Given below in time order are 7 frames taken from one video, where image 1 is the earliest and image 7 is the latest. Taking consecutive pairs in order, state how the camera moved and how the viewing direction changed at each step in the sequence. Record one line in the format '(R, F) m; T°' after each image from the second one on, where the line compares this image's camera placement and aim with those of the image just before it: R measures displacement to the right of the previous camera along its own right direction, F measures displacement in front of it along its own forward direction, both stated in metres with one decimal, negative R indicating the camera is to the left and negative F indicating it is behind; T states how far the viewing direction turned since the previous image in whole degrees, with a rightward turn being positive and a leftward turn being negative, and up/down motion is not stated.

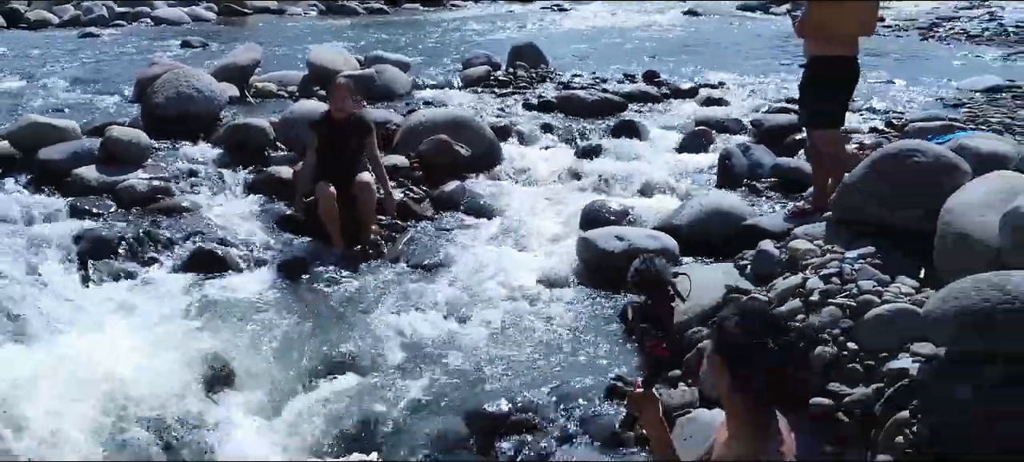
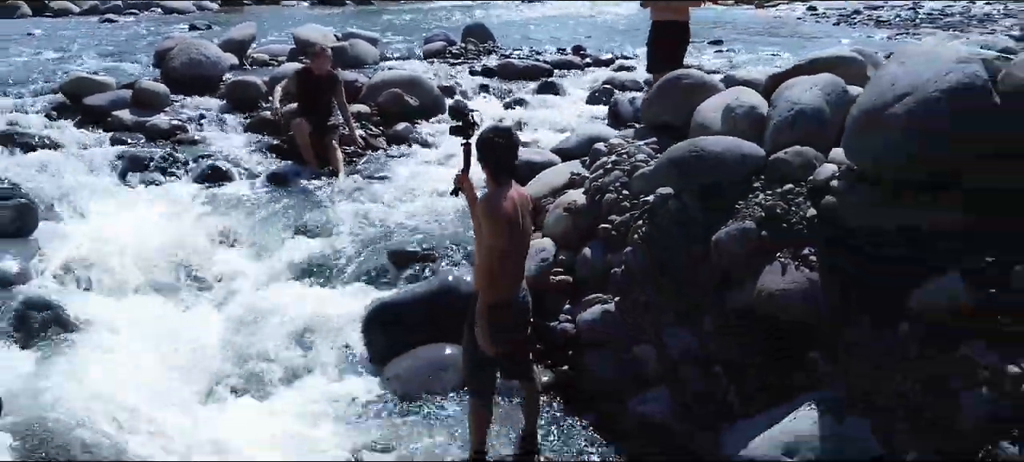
(+0.5, -1.6) m; 0°
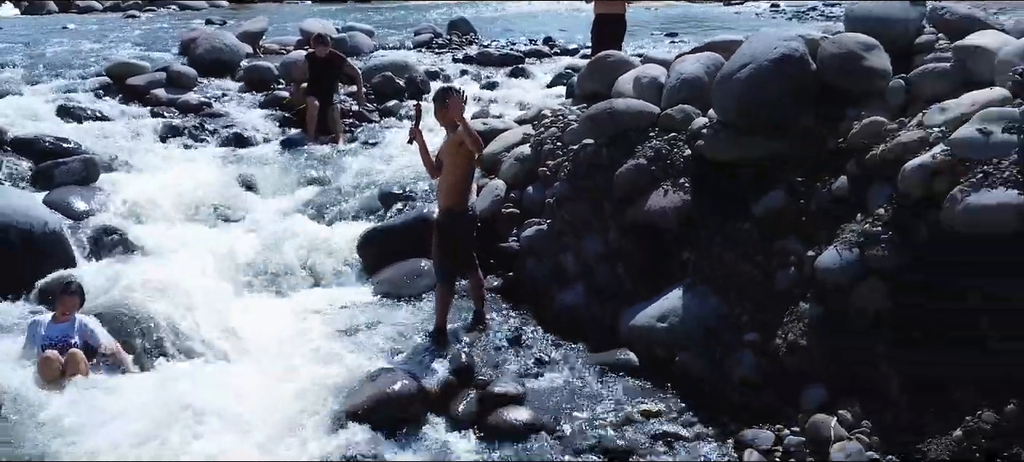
(+0.2, -1.4) m; 0°
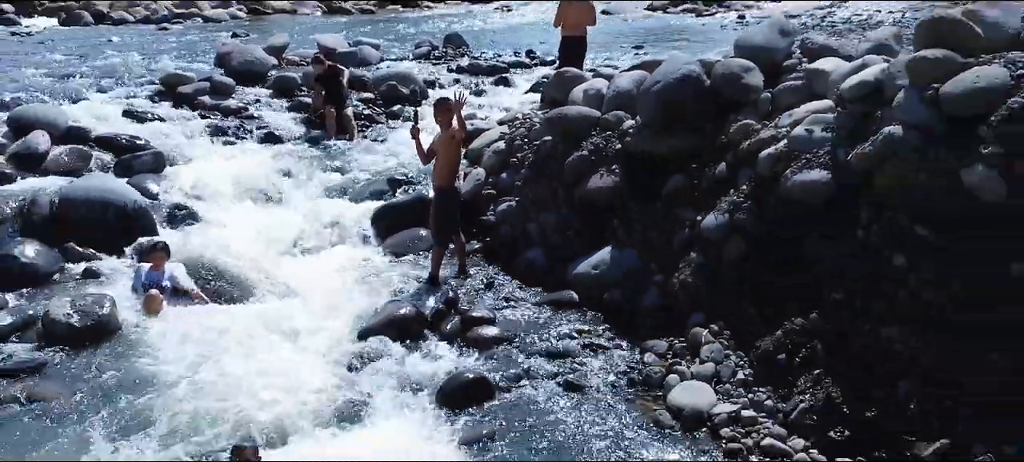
(+0.2, -1.8) m; 0°
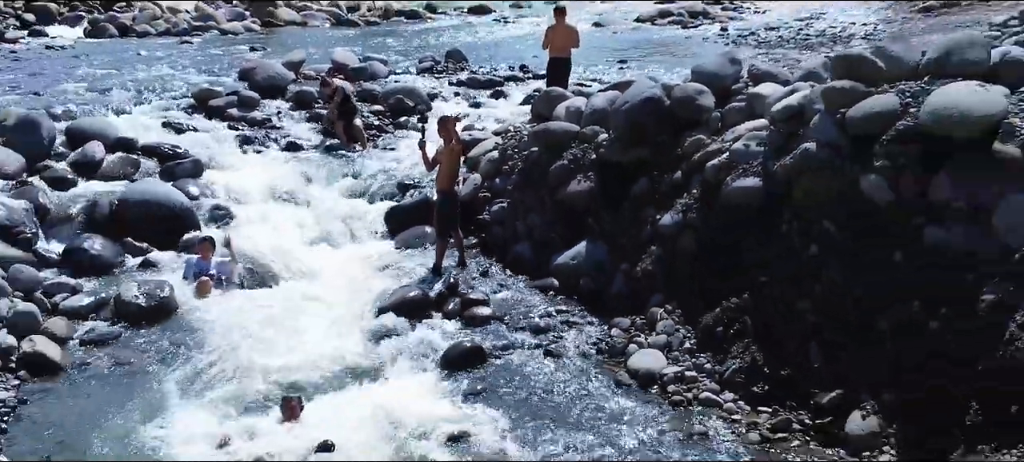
(+0.1, -1.3) m; 0°
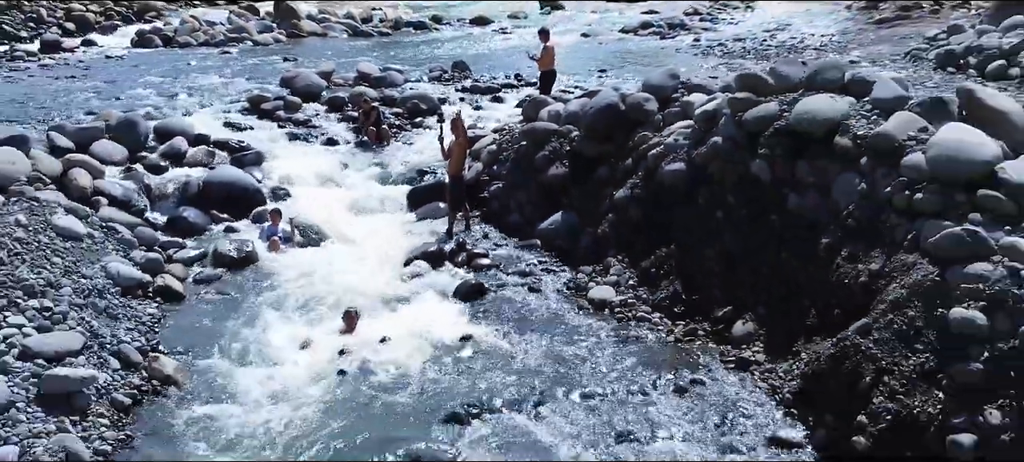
(+0.1, -2.6) m; 0°
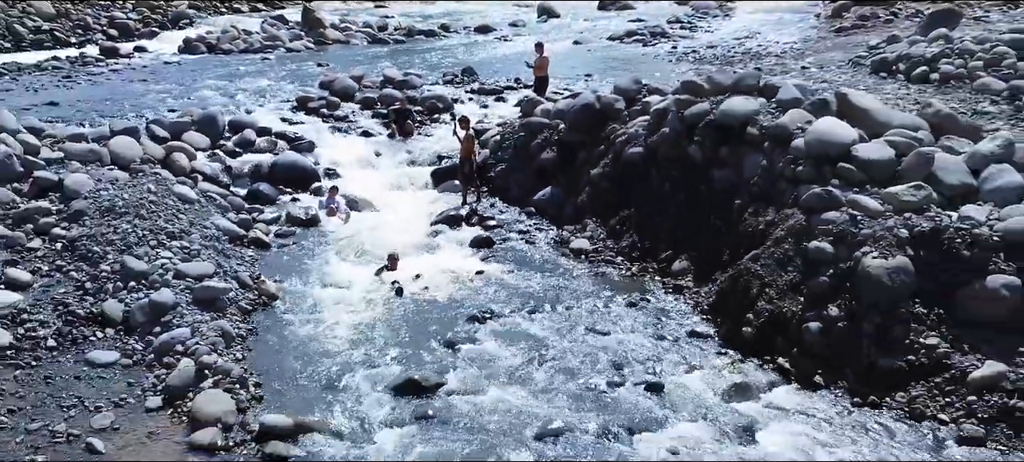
(0.0, -3.2) m; 0°
